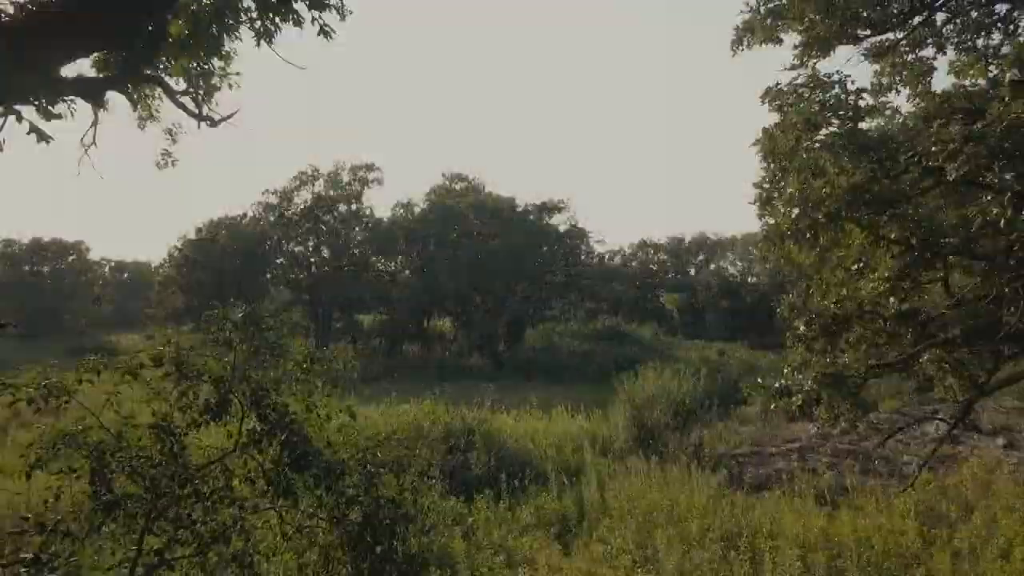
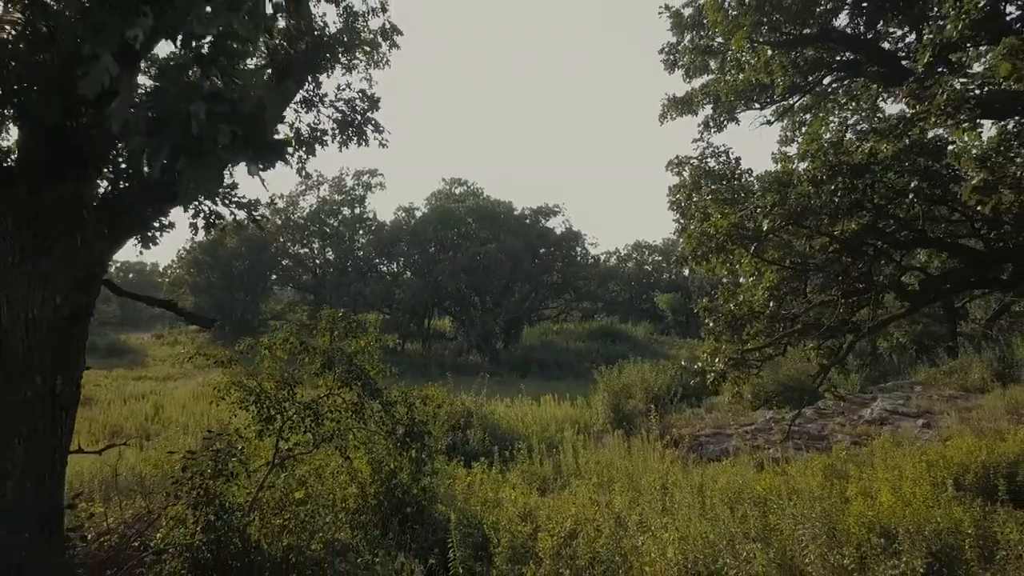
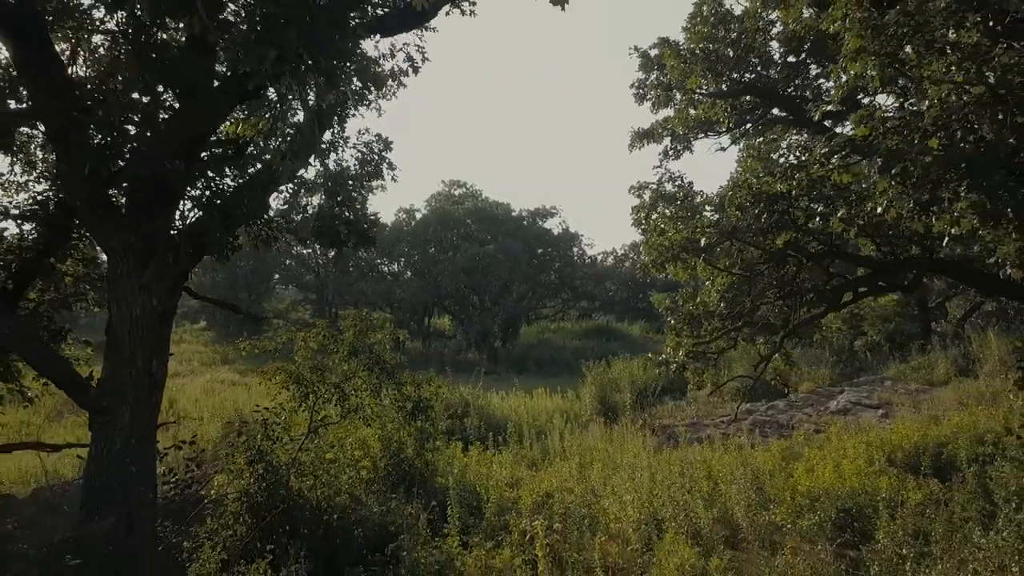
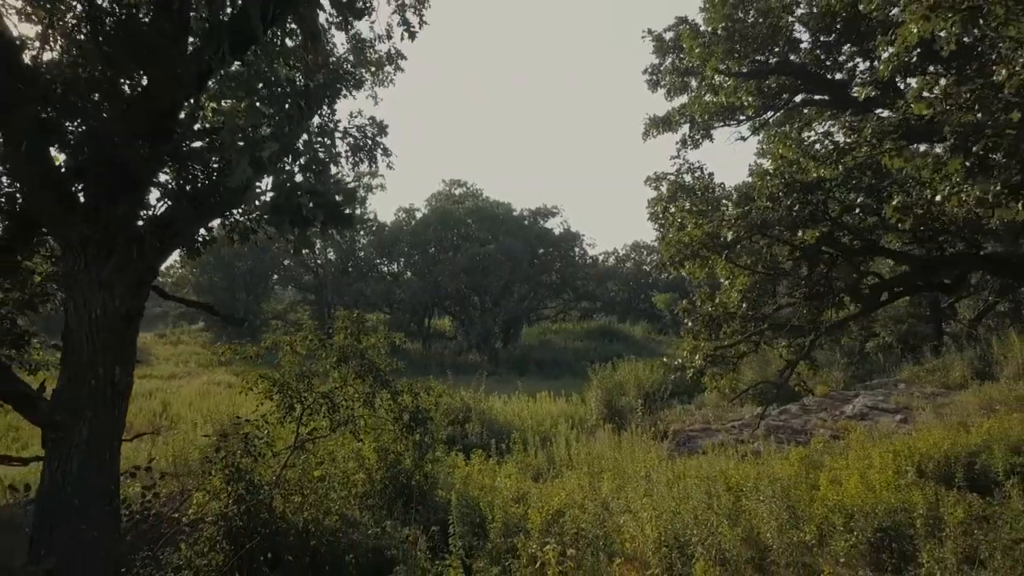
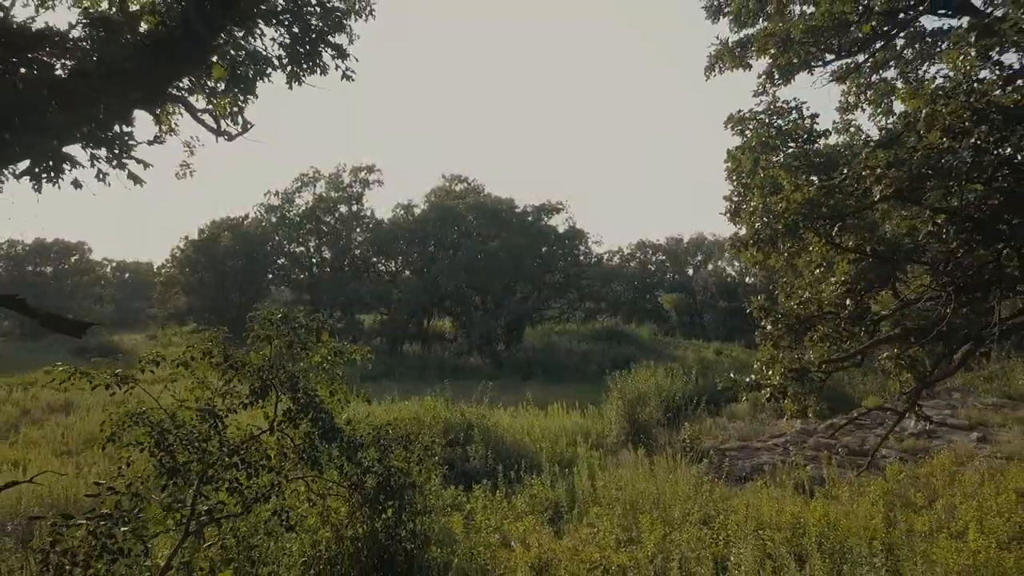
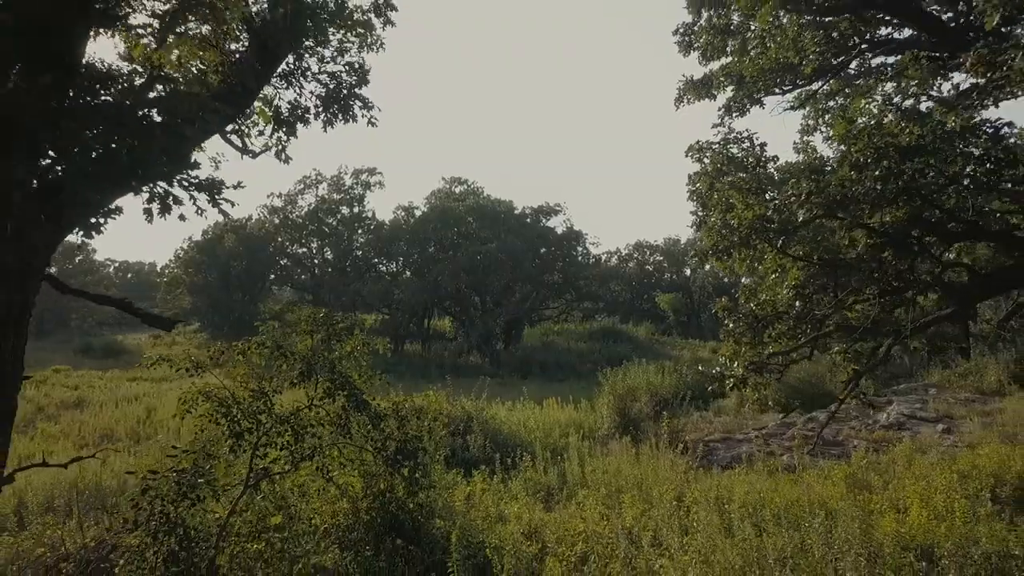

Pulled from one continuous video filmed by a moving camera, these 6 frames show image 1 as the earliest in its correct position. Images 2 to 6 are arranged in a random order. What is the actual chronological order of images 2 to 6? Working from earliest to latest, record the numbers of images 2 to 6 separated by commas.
5, 6, 2, 4, 3
